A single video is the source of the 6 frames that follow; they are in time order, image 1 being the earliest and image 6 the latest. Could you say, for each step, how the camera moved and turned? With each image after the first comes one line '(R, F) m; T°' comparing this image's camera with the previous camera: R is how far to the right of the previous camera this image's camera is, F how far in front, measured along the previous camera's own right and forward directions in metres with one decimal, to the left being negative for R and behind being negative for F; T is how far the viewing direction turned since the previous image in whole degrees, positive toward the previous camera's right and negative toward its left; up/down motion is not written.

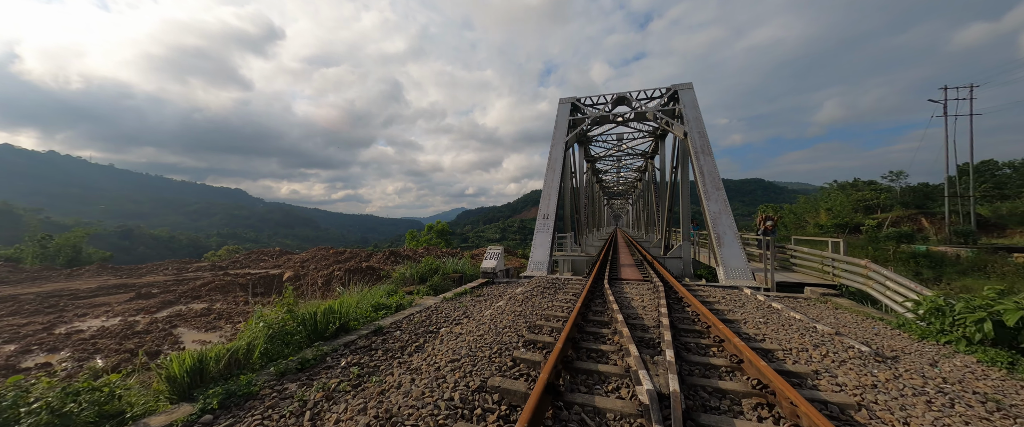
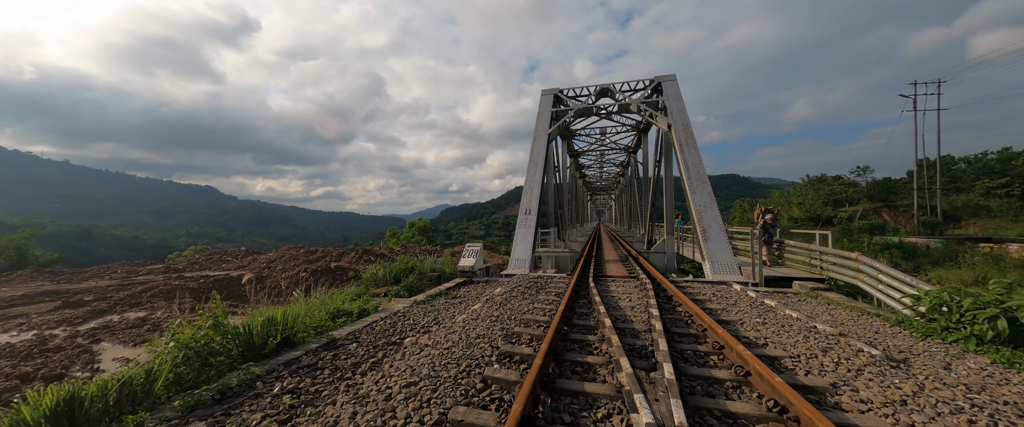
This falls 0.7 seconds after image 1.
(+0.1, +0.5) m; +3°
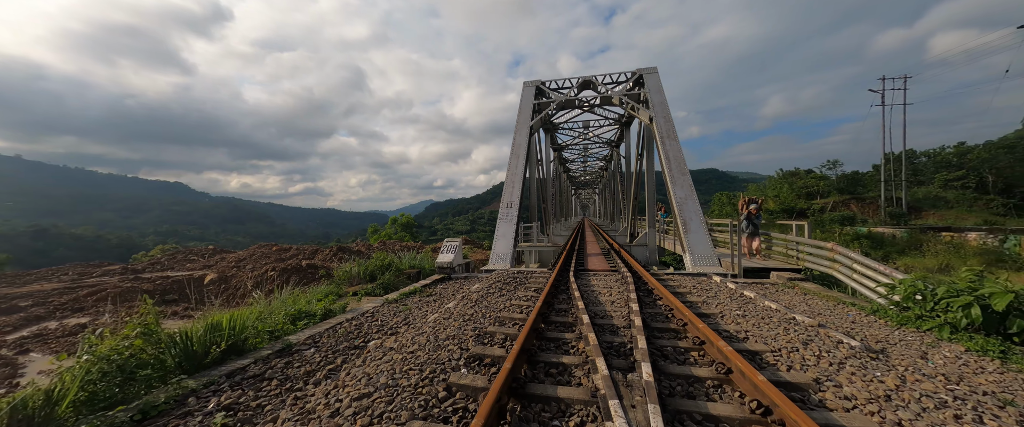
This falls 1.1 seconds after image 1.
(+0.1, +0.2) m; +3°
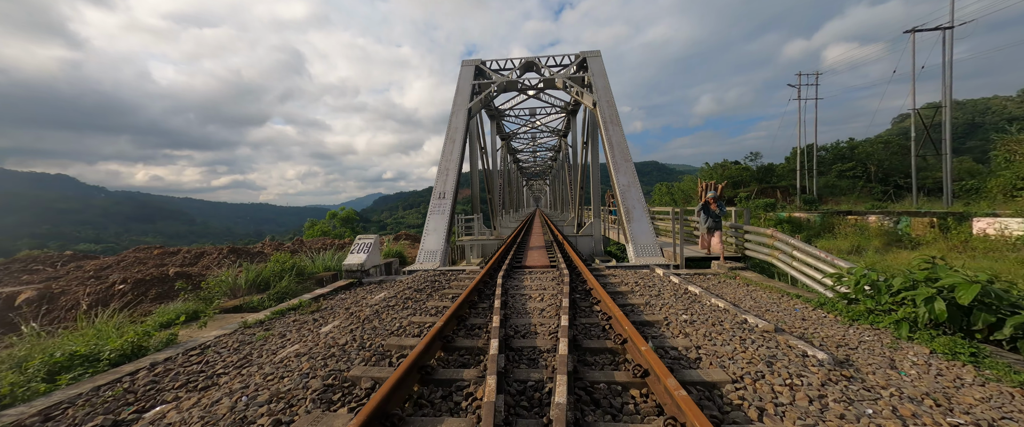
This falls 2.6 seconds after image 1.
(+0.6, +1.0) m; +8°
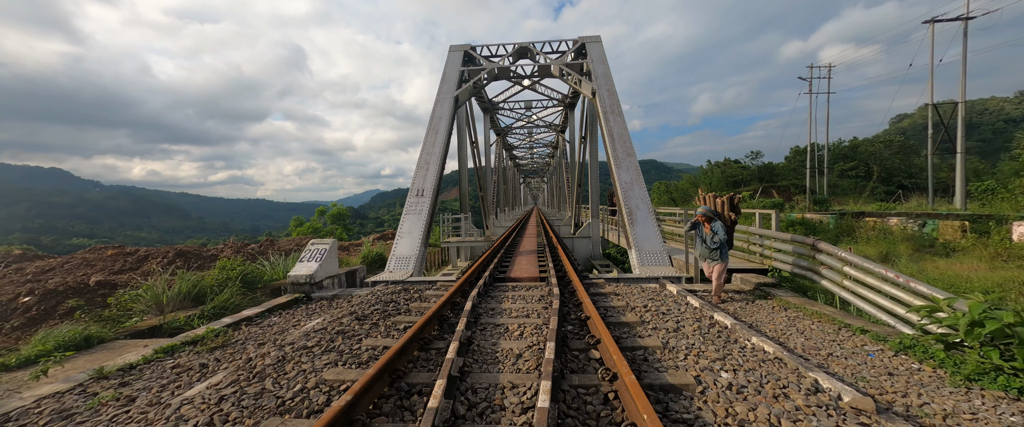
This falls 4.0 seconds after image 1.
(+0.3, +1.1) m; 0°
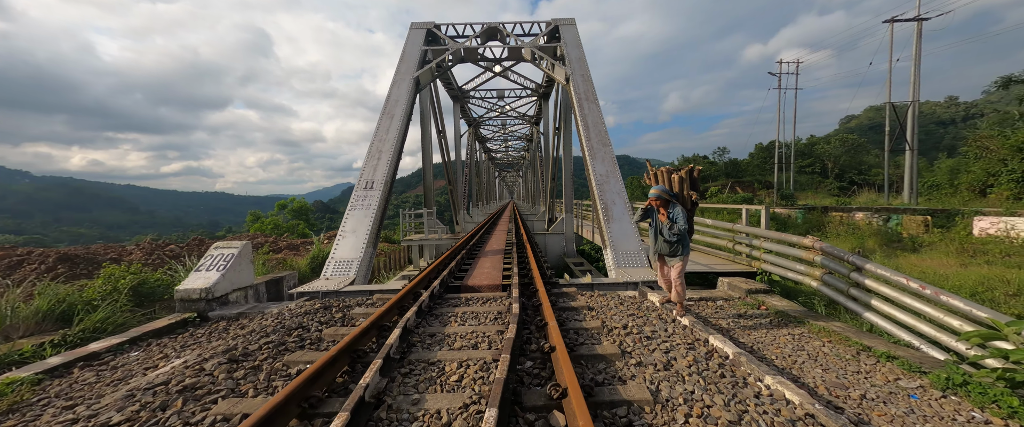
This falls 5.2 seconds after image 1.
(+0.3, +0.9) m; +4°
